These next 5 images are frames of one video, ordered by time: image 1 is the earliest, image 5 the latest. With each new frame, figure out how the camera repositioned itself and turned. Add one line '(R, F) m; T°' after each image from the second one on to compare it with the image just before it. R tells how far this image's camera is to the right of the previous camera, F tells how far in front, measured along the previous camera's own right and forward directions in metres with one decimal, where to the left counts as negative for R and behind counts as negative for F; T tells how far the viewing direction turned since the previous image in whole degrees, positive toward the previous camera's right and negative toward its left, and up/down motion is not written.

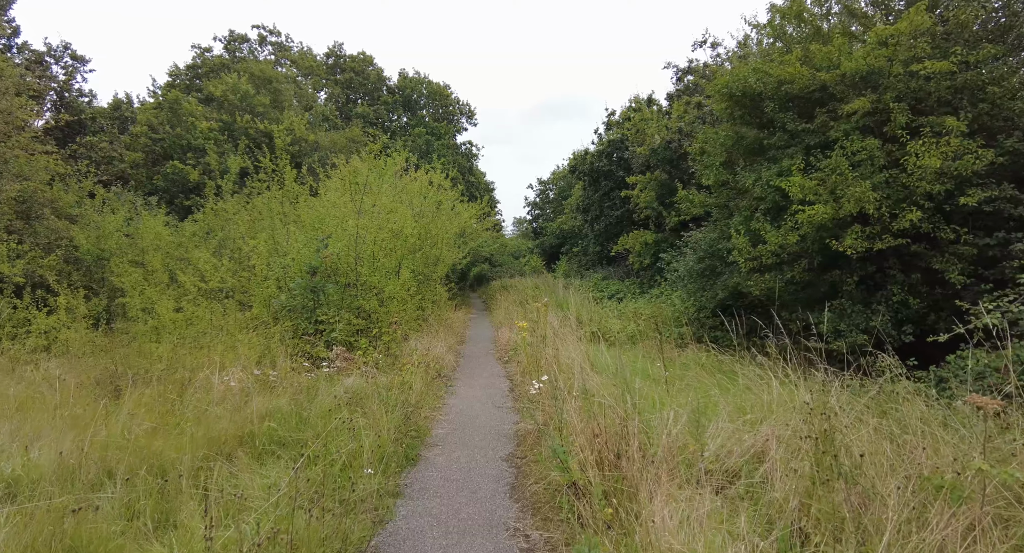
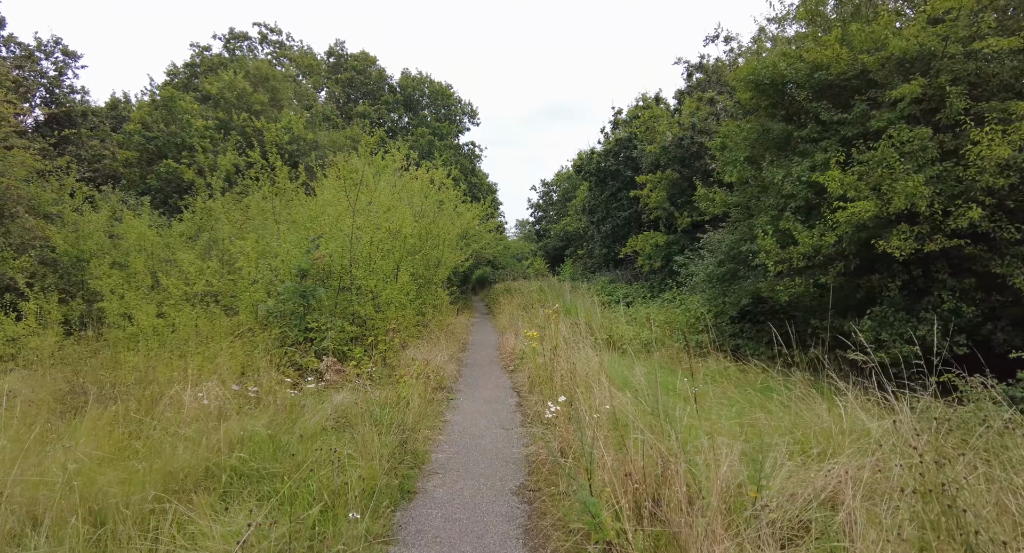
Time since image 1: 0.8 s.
(-0.1, +0.7) m; 0°
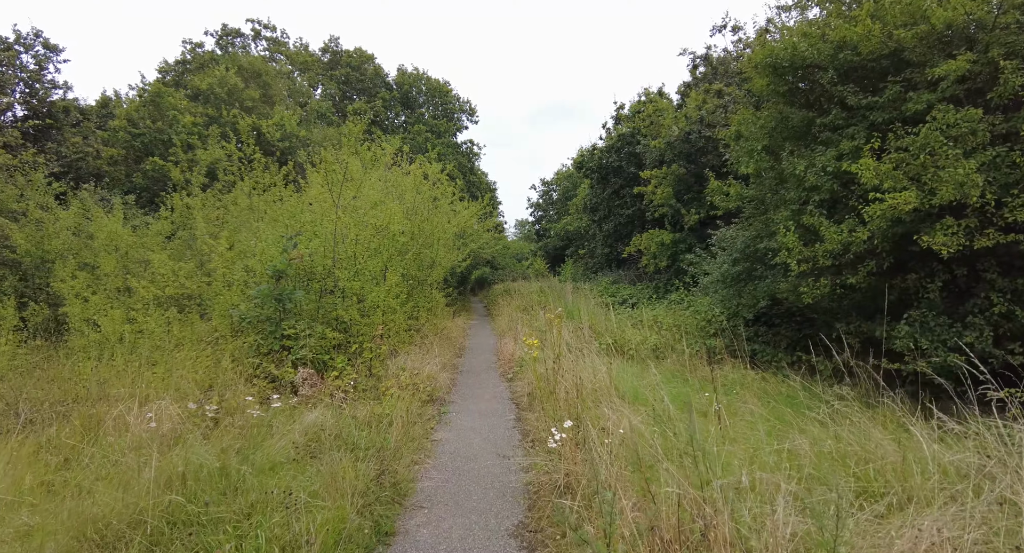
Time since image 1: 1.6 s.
(0.0, +0.7) m; 0°
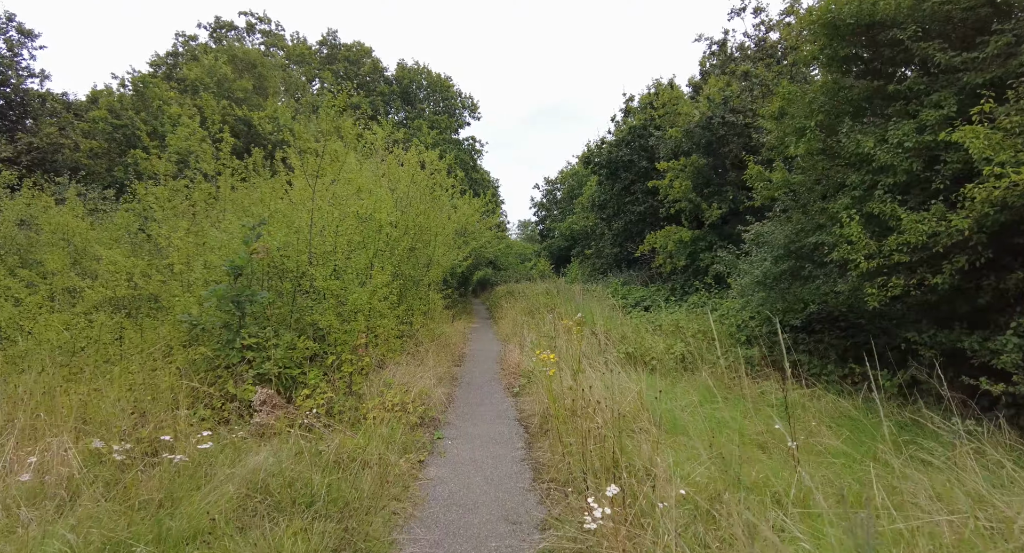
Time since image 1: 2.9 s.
(-0.1, +1.2) m; 0°
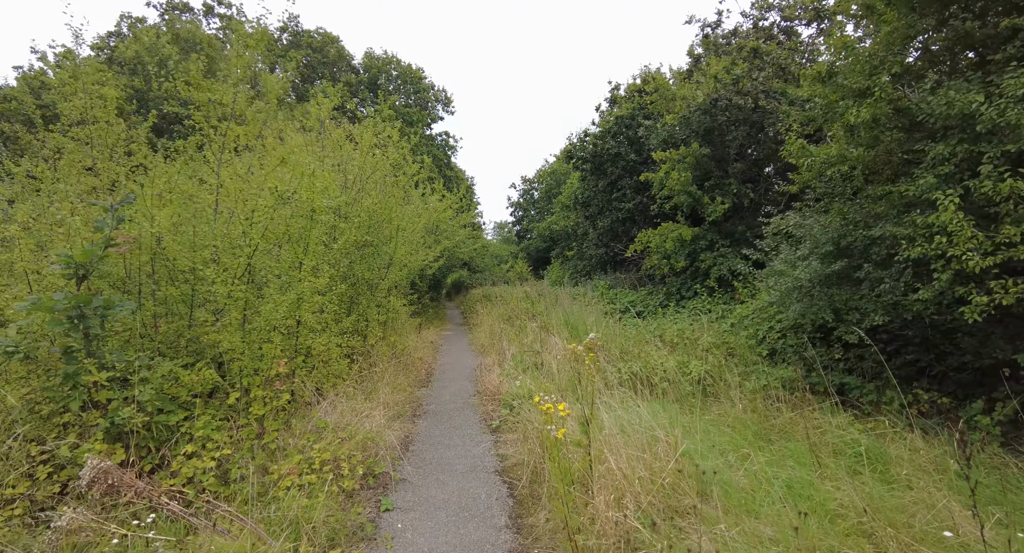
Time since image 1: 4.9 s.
(0.0, +1.7) m; +3°
